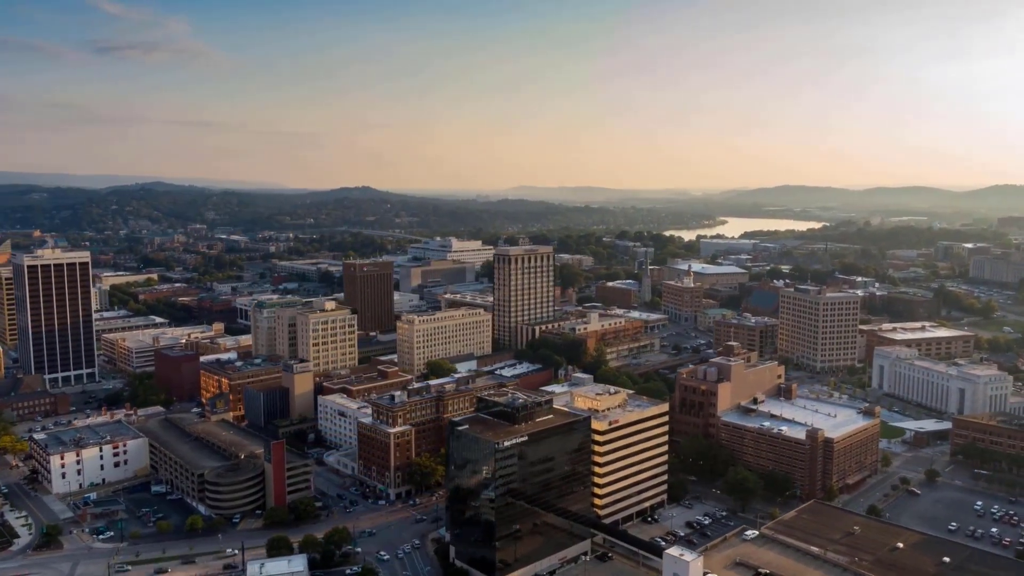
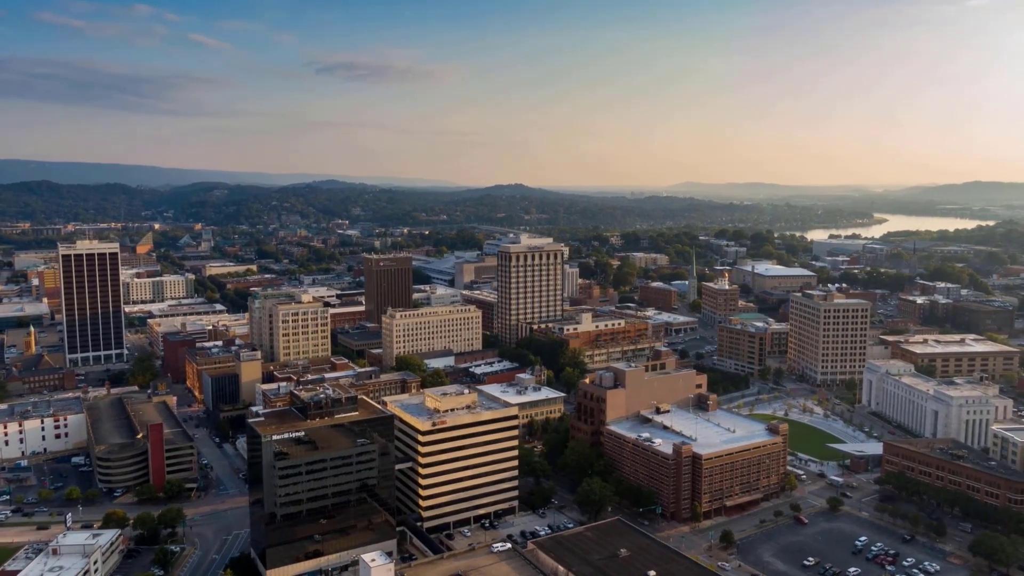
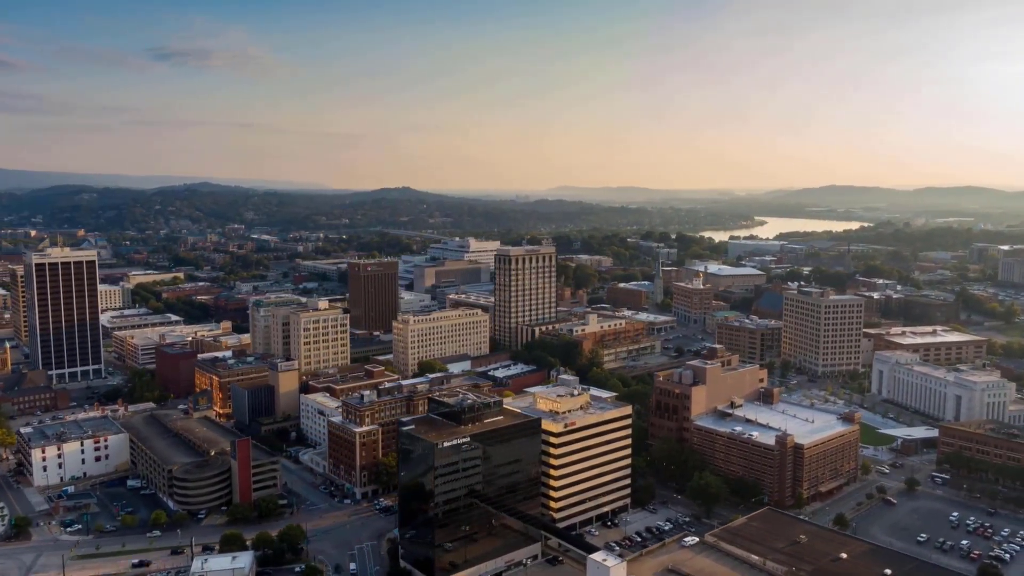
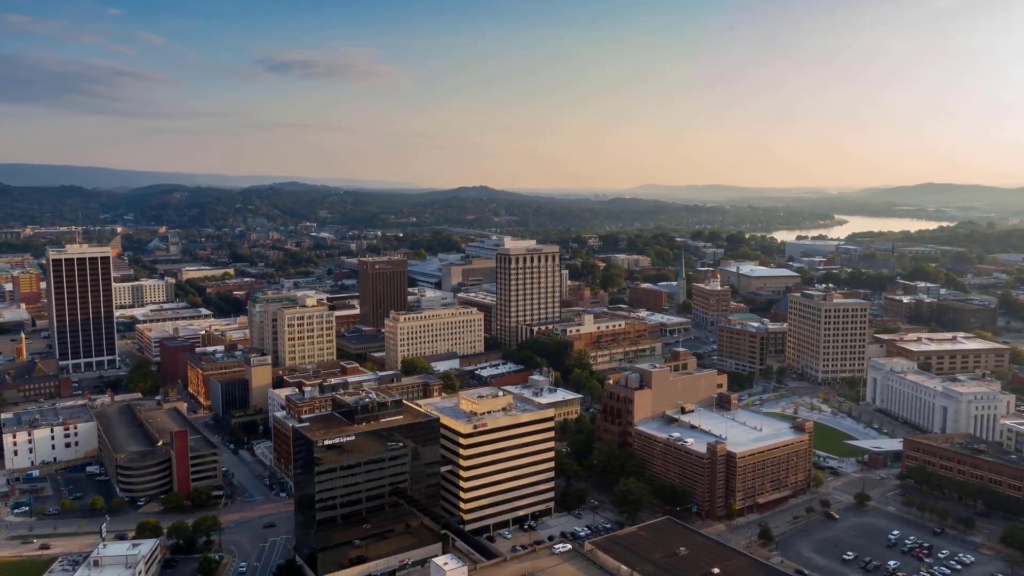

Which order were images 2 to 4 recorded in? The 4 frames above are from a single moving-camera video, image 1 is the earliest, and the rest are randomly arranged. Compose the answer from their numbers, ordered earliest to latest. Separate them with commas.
3, 4, 2
